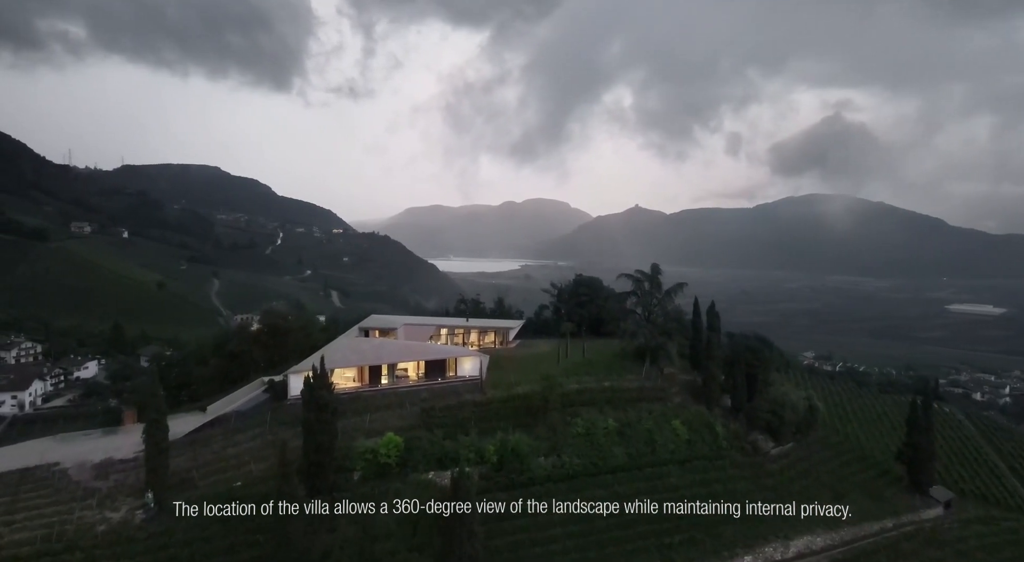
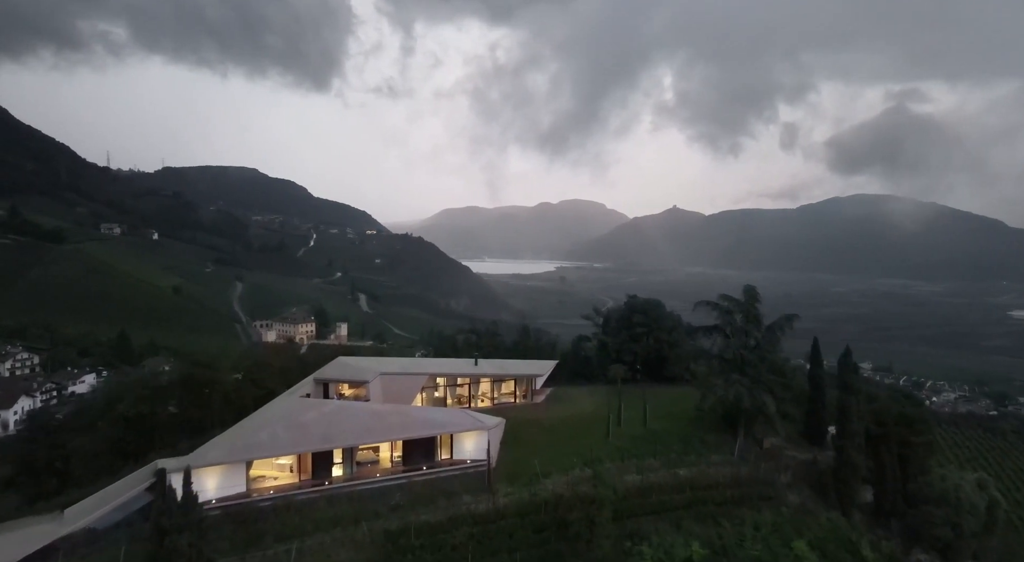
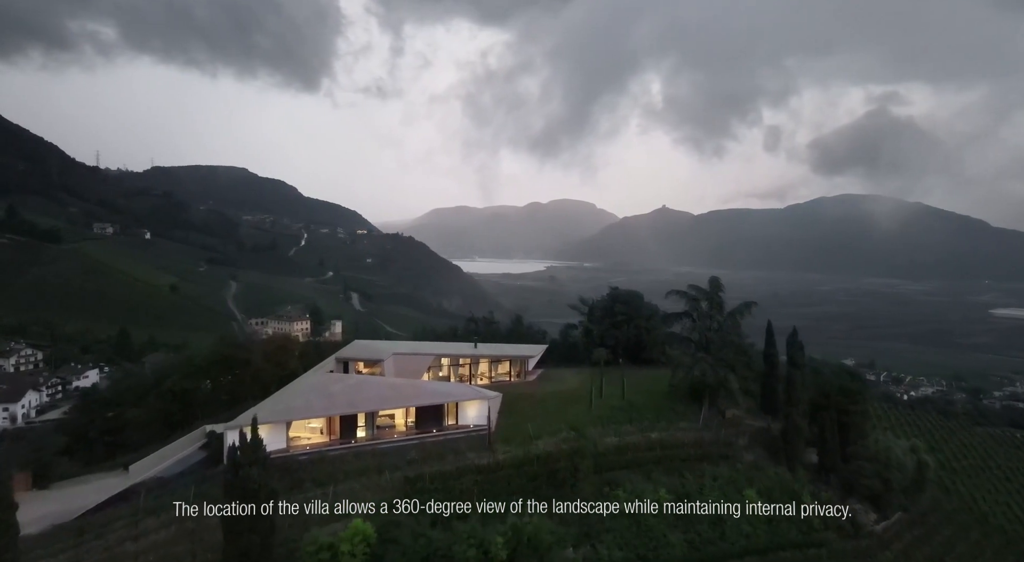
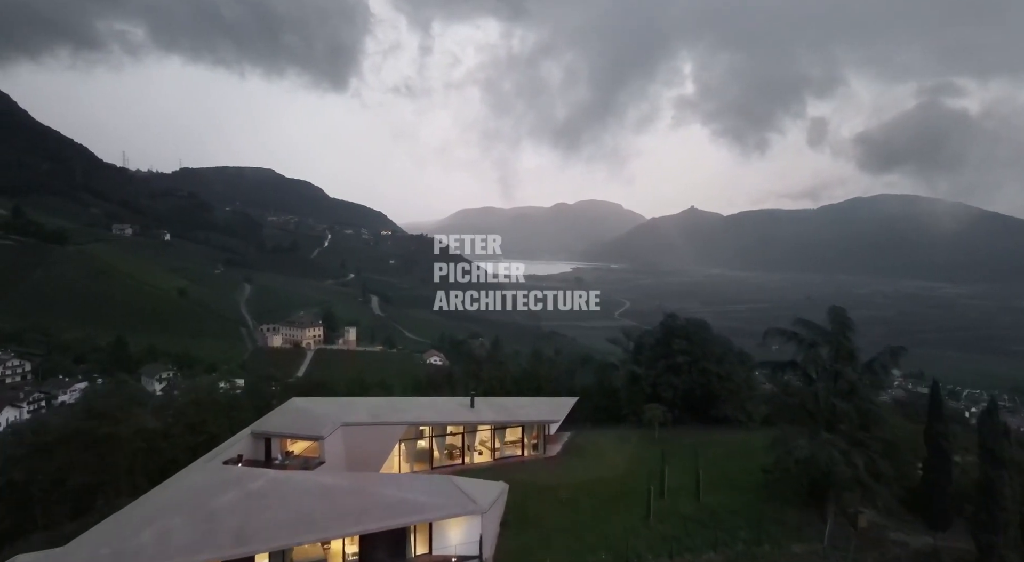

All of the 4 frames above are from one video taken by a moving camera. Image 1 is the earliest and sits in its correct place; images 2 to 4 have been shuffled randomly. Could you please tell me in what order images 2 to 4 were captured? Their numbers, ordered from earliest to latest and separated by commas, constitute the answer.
3, 2, 4
